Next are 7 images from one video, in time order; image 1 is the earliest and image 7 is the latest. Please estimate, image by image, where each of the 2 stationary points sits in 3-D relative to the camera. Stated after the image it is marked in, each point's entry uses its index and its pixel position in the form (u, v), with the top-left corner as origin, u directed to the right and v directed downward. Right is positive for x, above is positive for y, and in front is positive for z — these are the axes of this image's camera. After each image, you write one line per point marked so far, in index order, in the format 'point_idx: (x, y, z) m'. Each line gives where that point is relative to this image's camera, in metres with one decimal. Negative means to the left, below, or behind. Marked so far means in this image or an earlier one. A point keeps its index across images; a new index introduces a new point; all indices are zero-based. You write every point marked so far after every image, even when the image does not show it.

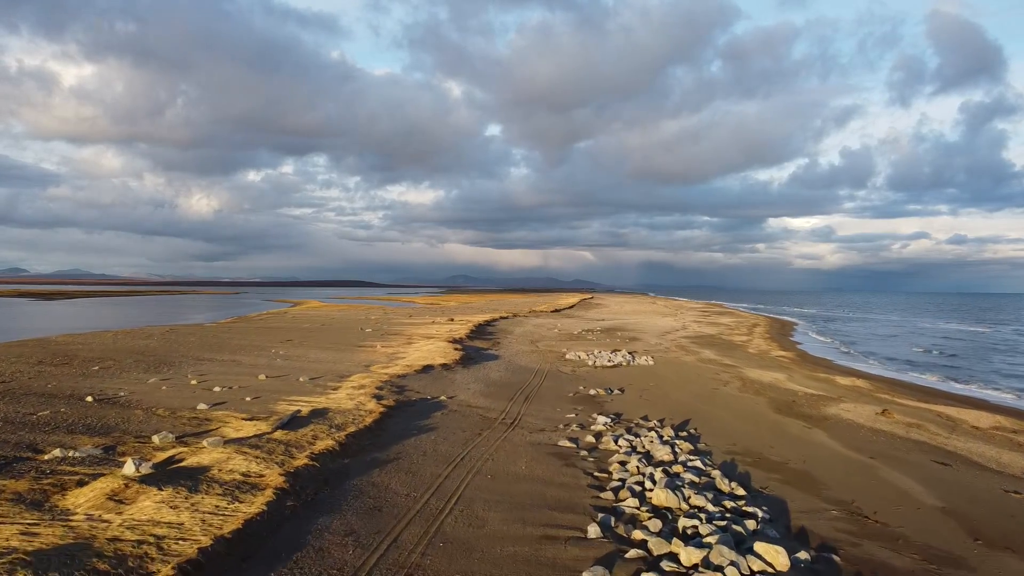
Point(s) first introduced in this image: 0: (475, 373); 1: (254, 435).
0: (-1.4, -3.1, +18.7) m
1: (-4.8, -2.7, +9.7) m
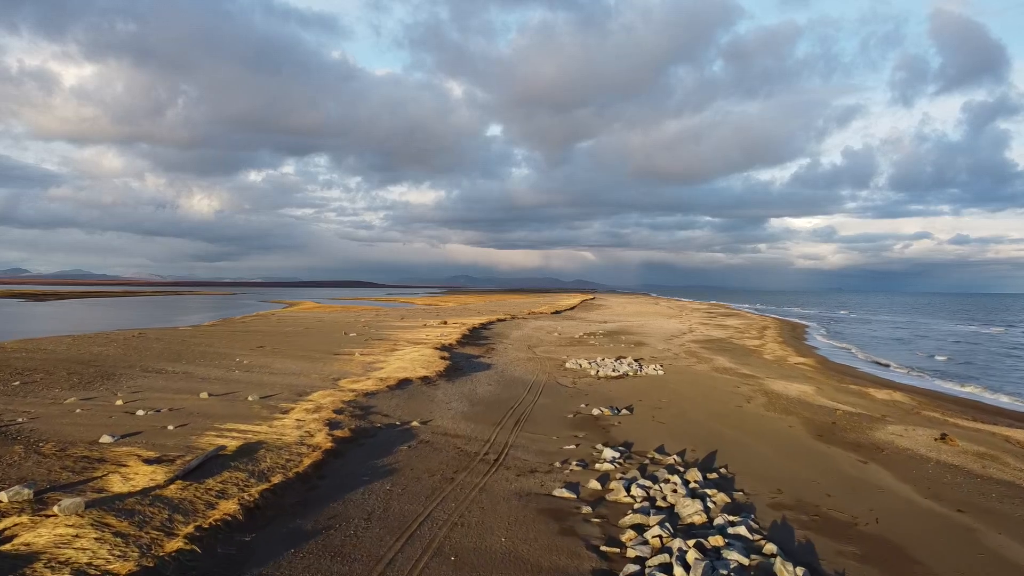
0: (-1.7, -3.1, +16.2) m
1: (-5.1, -2.8, +7.2) m
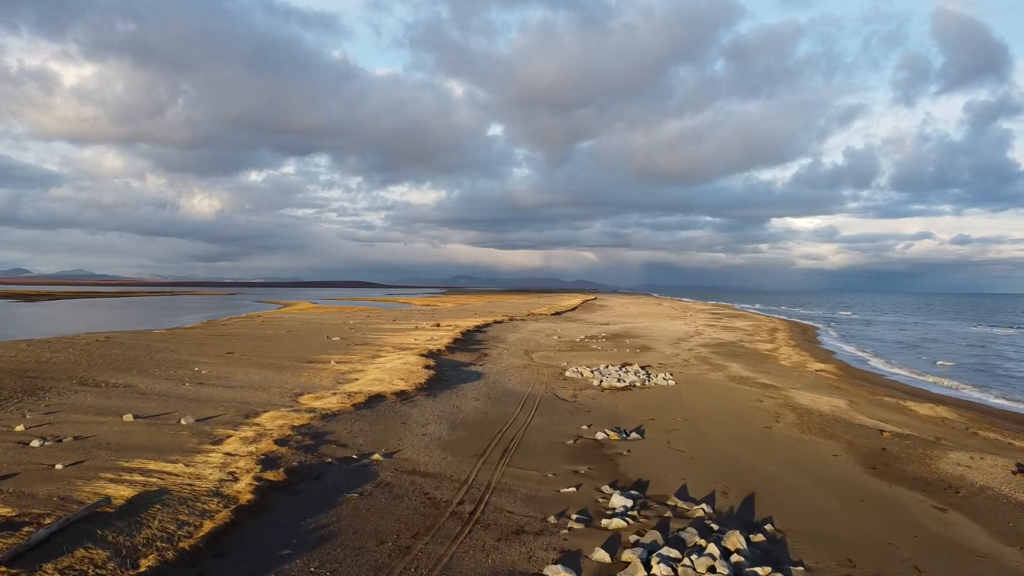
0: (-1.9, -3.1, +13.9) m
1: (-5.4, -2.8, +4.9) m
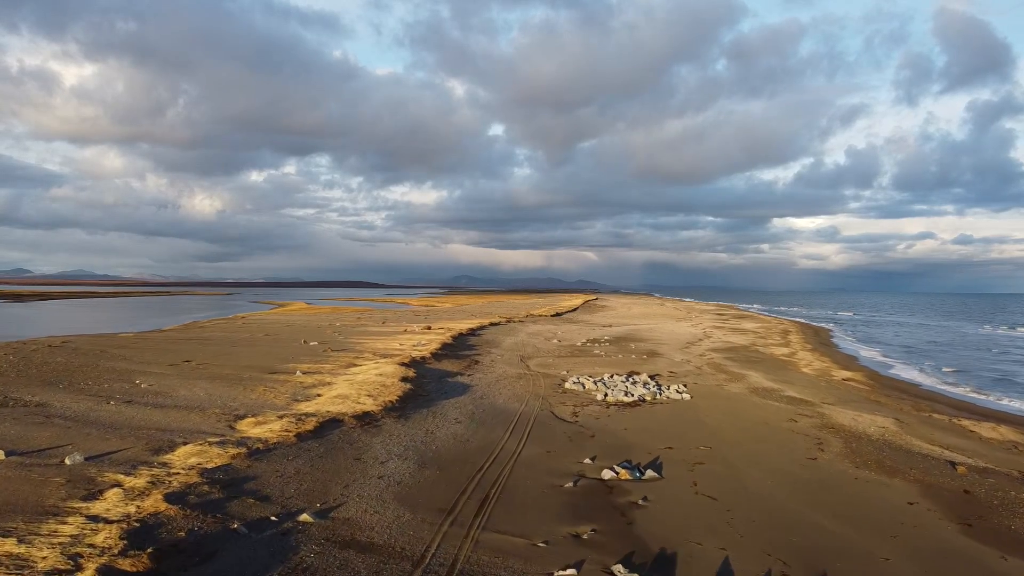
0: (-2.2, -3.1, +11.4) m
1: (-5.7, -2.8, +2.3) m
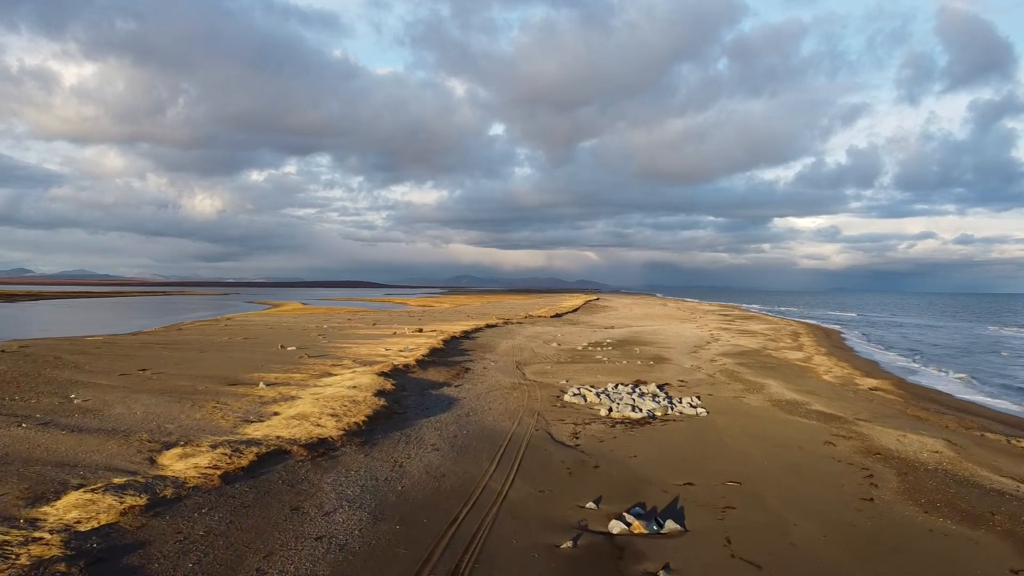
0: (-2.5, -3.2, +9.3) m
1: (-6.0, -2.8, +0.3) m
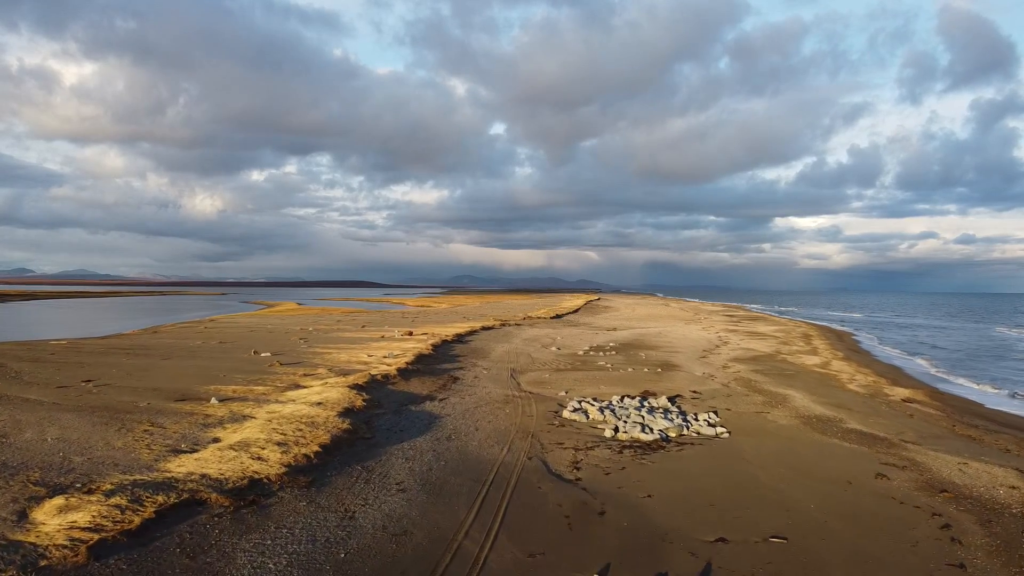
0: (-2.7, -3.2, +7.2) m
1: (-6.2, -2.8, -1.8) m
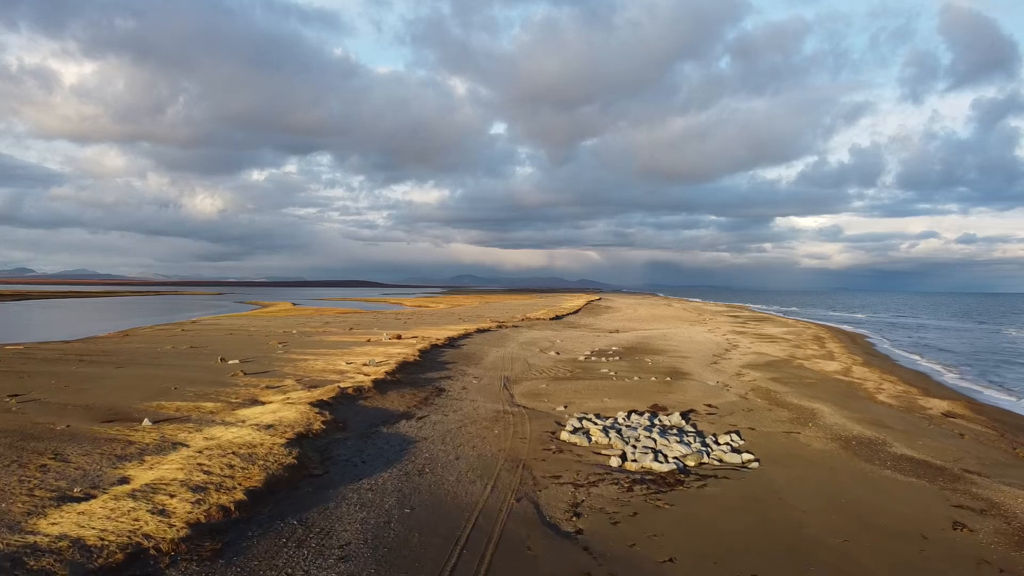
0: (-3.0, -3.2, +5.1) m
1: (-6.5, -2.8, -3.9) m
